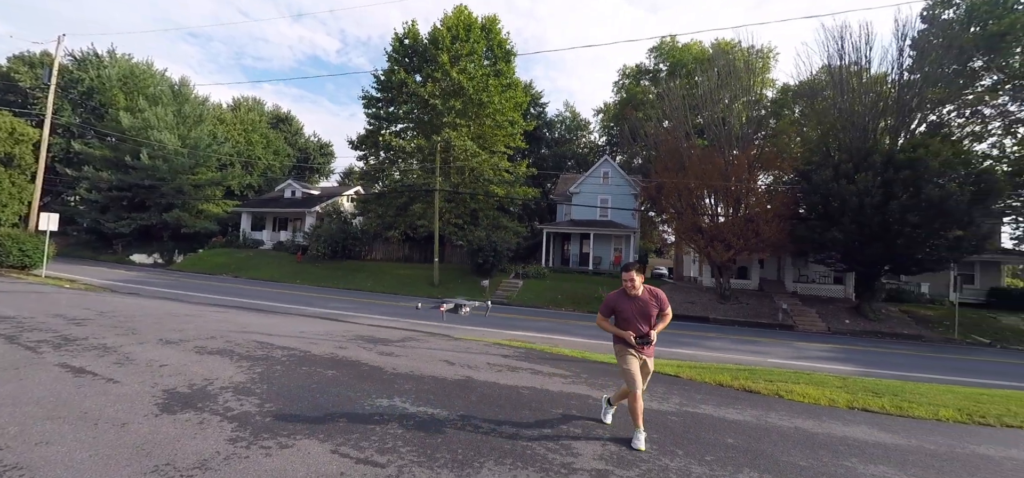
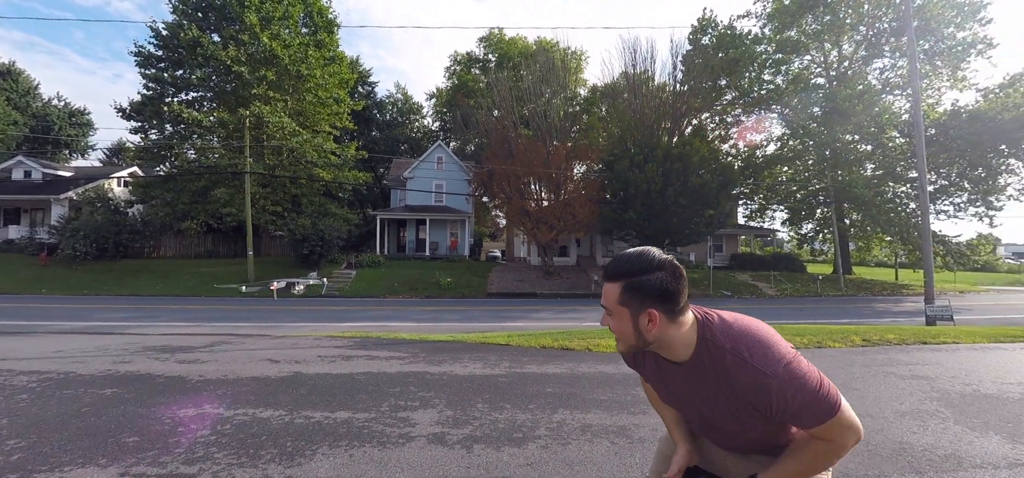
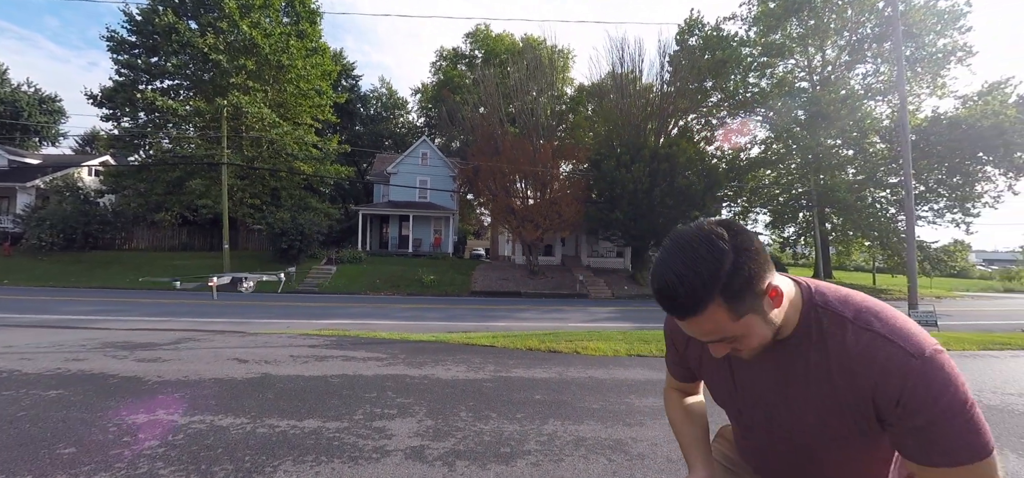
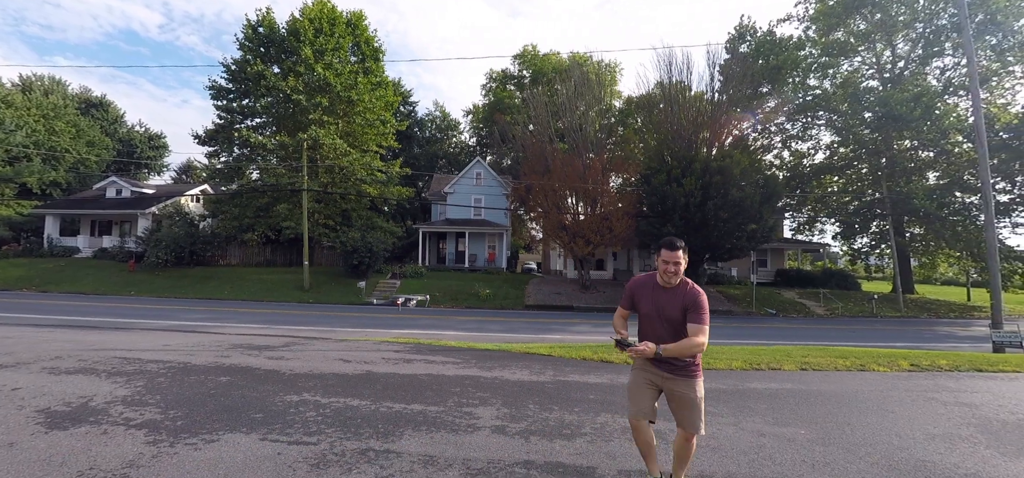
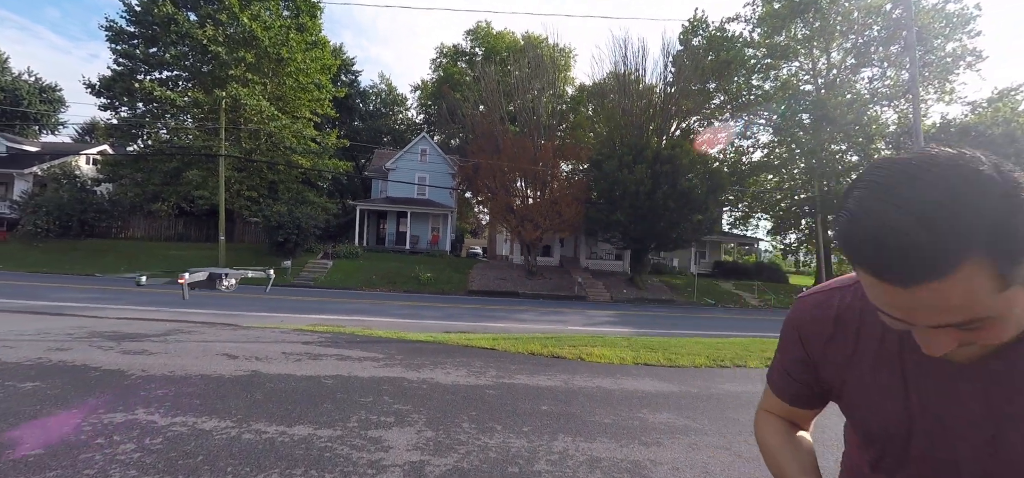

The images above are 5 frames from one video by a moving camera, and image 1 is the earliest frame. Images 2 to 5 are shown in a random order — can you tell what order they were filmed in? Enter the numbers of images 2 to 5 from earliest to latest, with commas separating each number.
4, 2, 3, 5
